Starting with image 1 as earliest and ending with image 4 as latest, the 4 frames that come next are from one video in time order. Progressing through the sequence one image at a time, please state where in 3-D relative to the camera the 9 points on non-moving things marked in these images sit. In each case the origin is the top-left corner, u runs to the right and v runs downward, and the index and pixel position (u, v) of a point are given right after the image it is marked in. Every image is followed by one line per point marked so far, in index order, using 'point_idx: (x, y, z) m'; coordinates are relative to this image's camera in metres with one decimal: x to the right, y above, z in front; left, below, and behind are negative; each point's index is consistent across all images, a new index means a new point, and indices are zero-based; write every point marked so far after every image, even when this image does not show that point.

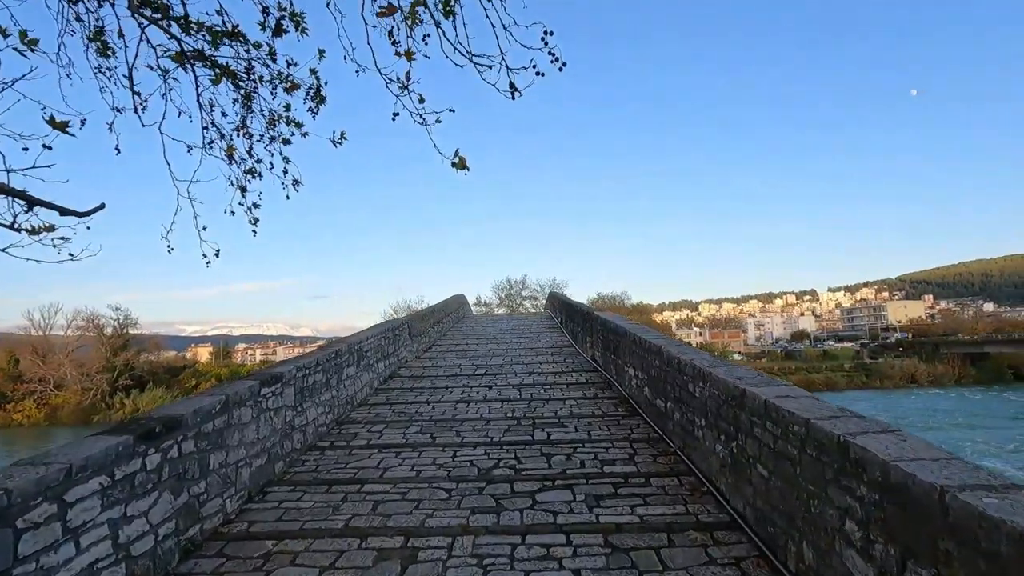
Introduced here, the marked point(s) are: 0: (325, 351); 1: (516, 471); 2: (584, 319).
0: (-2.3, -0.8, +6.7) m
1: (0.0, -1.7, +4.9) m
2: (+1.5, -0.7, +11.4) m
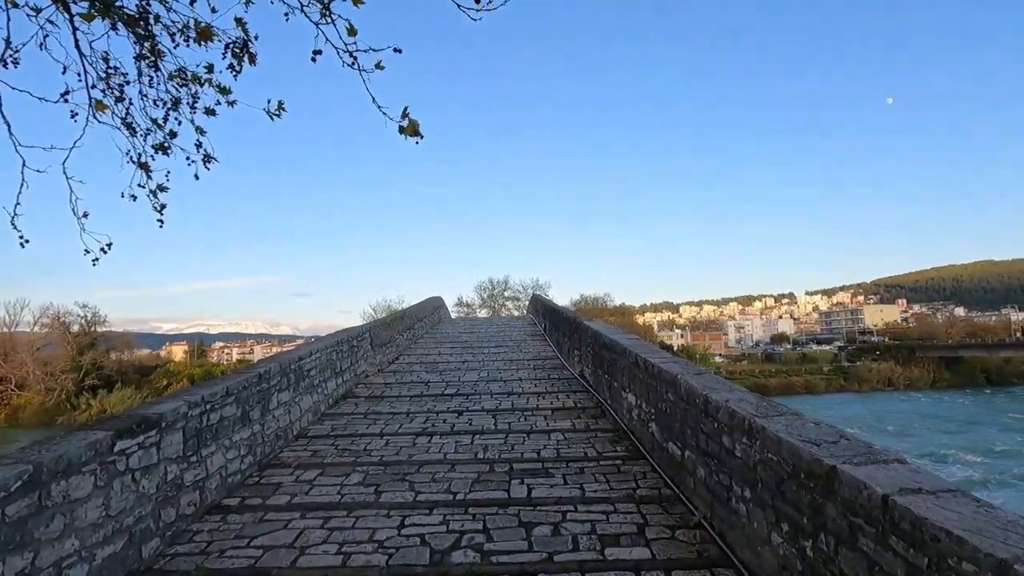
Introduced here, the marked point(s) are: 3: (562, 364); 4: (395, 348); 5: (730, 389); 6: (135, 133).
0: (-2.6, -0.8, +5.2) m
1: (-0.2, -1.7, +3.5) m
2: (+1.1, -0.8, +10.0) m
3: (+0.9, -1.4, +10.0) m
4: (-2.5, -1.3, +11.5) m
5: (+1.5, -0.7, +3.8) m
6: (-3.8, +1.6, +5.5) m
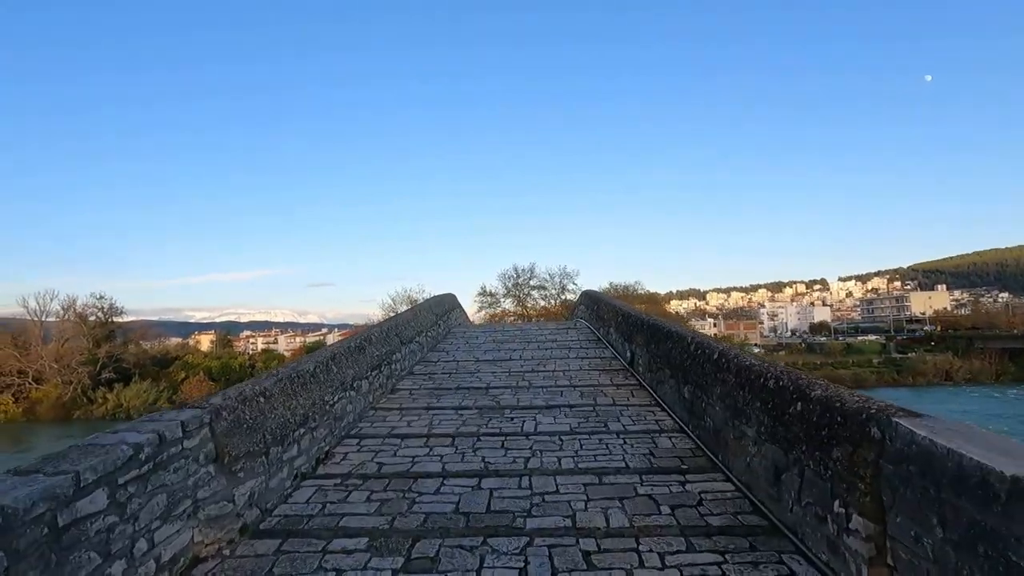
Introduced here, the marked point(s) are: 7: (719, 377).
0: (-2.1, -1.0, -1.2) m
1: (+0.2, -2.0, -3.0) m
2: (+1.8, -0.8, +3.5) m
3: (+1.6, -1.5, +3.5) m
4: (-1.8, -1.3, +5.1) m
5: (+1.9, -0.9, -2.8) m
6: (-3.4, +1.4, -0.9) m
7: (+1.8, -0.8, +4.6) m
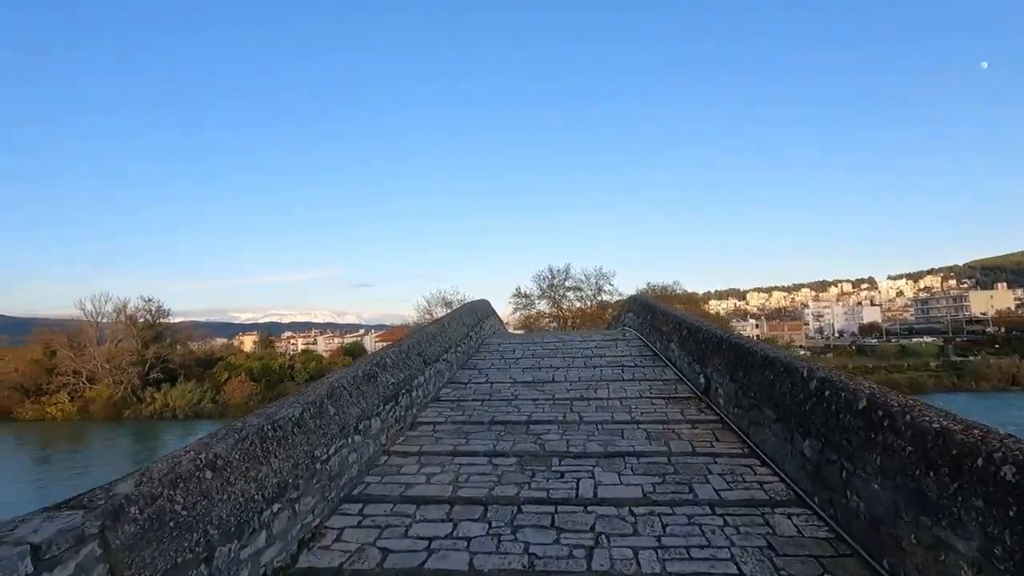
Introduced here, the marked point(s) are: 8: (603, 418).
0: (-2.2, -1.1, -2.4) m
1: (+0.1, -2.1, -4.4) m
2: (+2.0, -0.9, +2.0) m
3: (+1.9, -1.6, +2.0) m
4: (-1.4, -1.5, +3.8) m
5: (+1.8, -1.0, -4.3) m
6: (-3.4, +1.3, -2.0) m
7: (+2.1, -0.9, +3.1) m
8: (+1.0, -1.4, +5.9) m
